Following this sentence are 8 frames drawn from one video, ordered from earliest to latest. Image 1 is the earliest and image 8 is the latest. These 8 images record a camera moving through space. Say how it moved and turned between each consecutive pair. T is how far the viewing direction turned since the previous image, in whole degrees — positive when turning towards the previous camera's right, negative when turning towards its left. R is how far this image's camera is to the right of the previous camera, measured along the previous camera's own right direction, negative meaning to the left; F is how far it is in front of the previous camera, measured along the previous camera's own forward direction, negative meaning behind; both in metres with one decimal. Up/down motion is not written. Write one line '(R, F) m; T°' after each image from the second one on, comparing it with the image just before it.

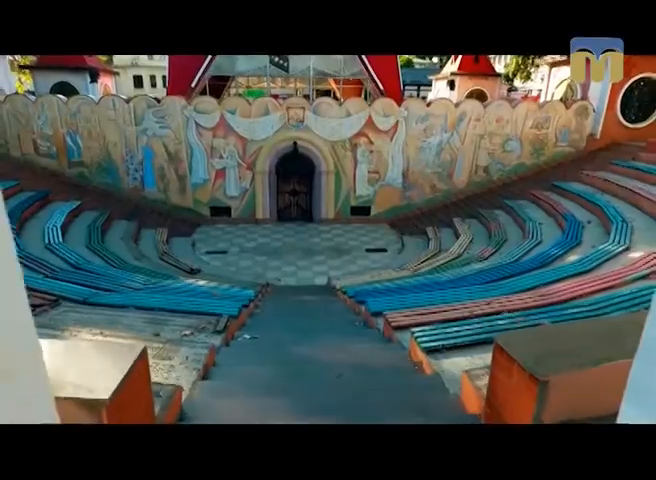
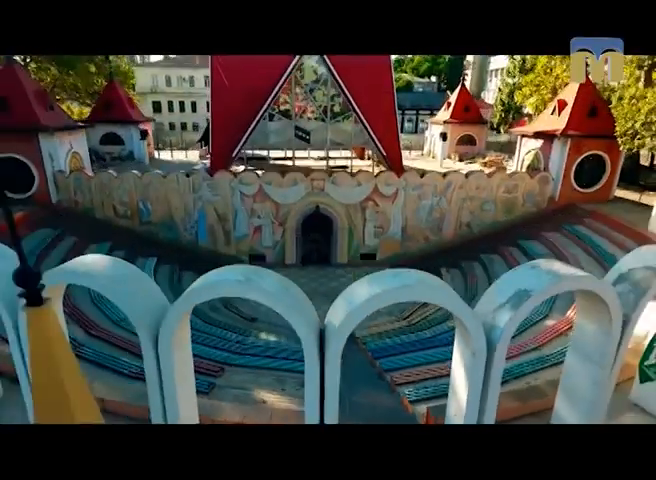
(-0.4, -2.2) m; 0°
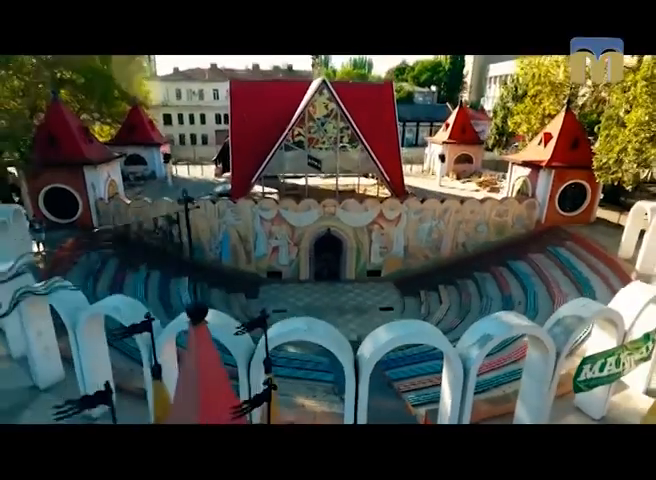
(-0.3, -1.2) m; 0°
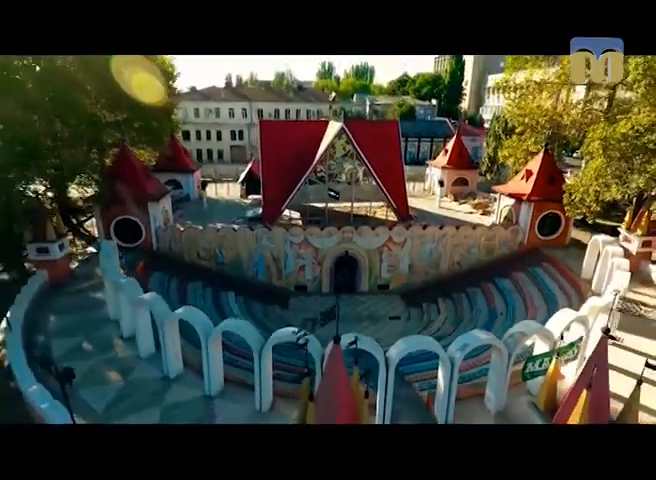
(-0.6, -2.4) m; 0°
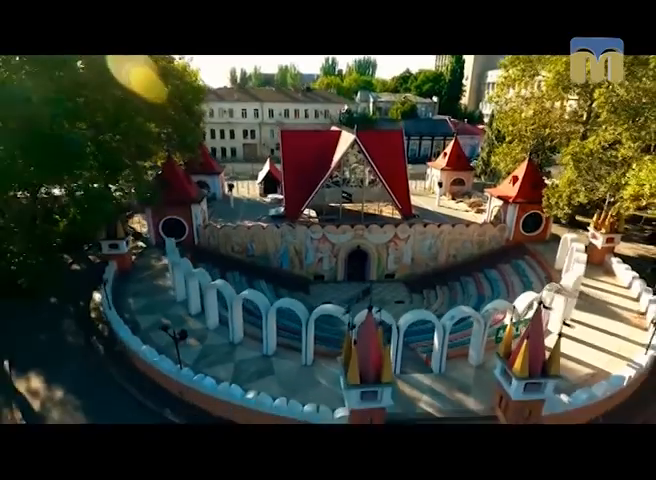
(-0.6, -2.4) m; 0°
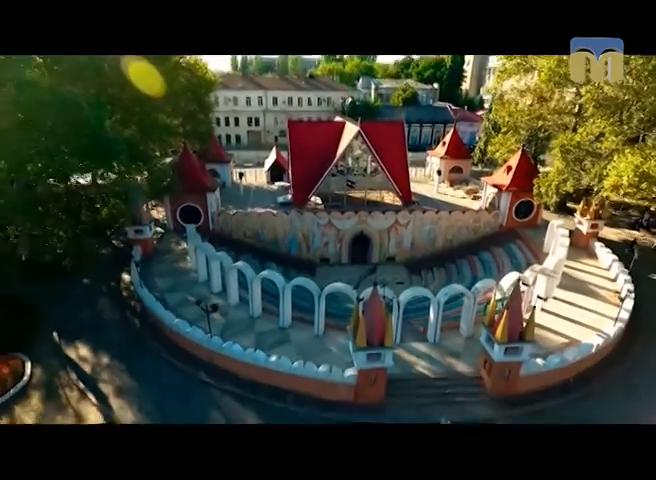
(-0.2, -1.2) m; 0°
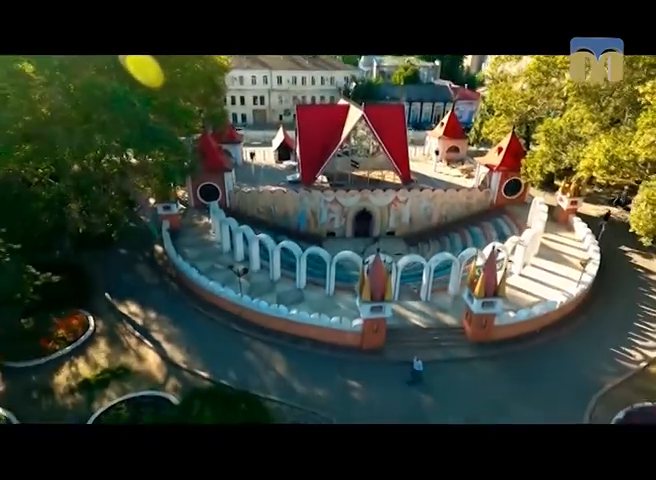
(-0.3, -1.8) m; 0°
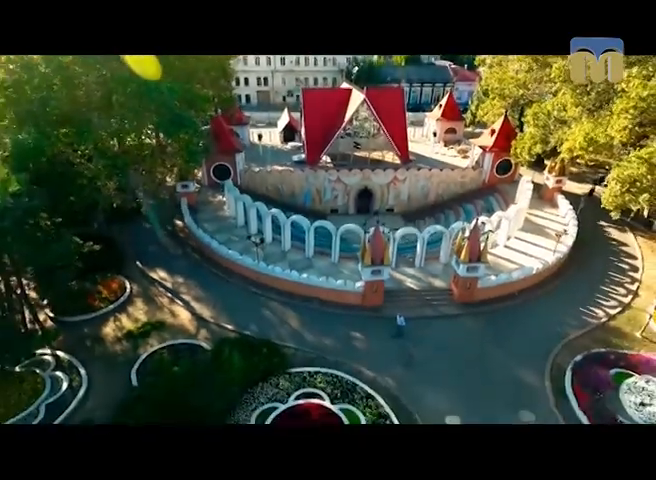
(-0.2, -1.6) m; 0°
